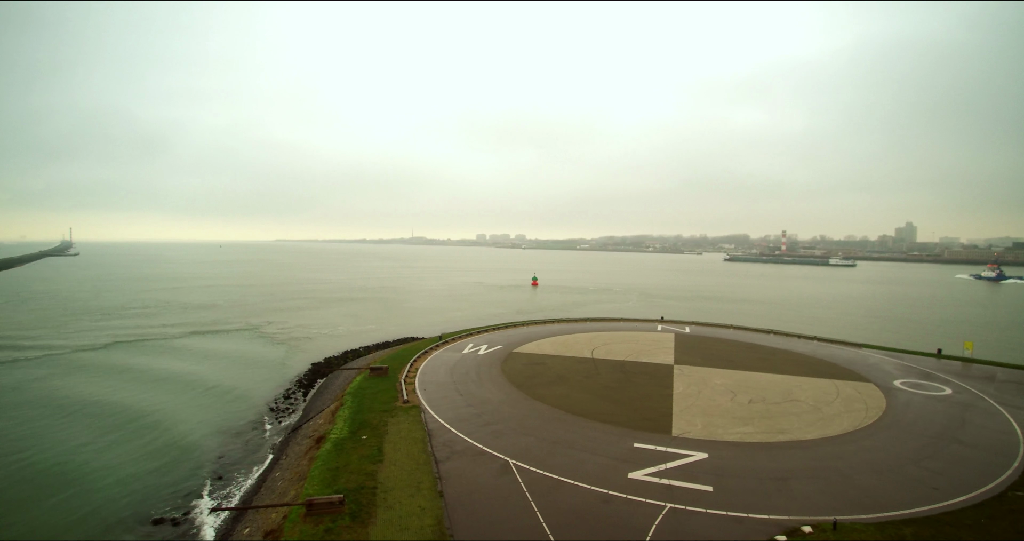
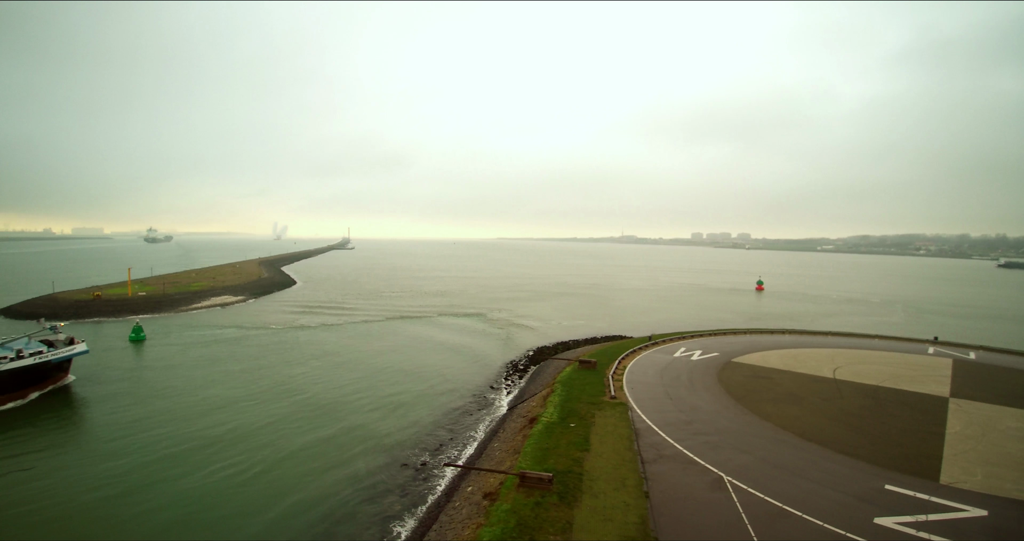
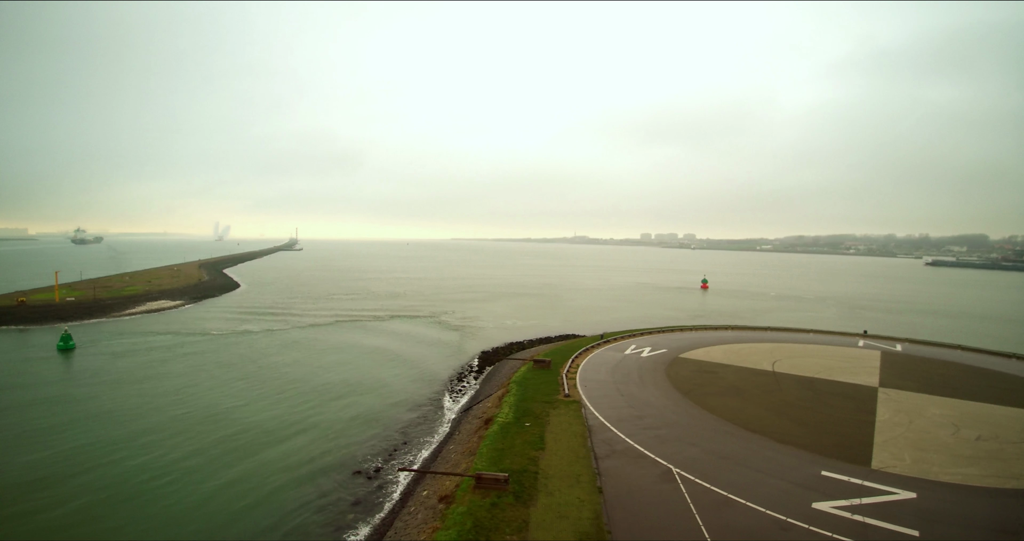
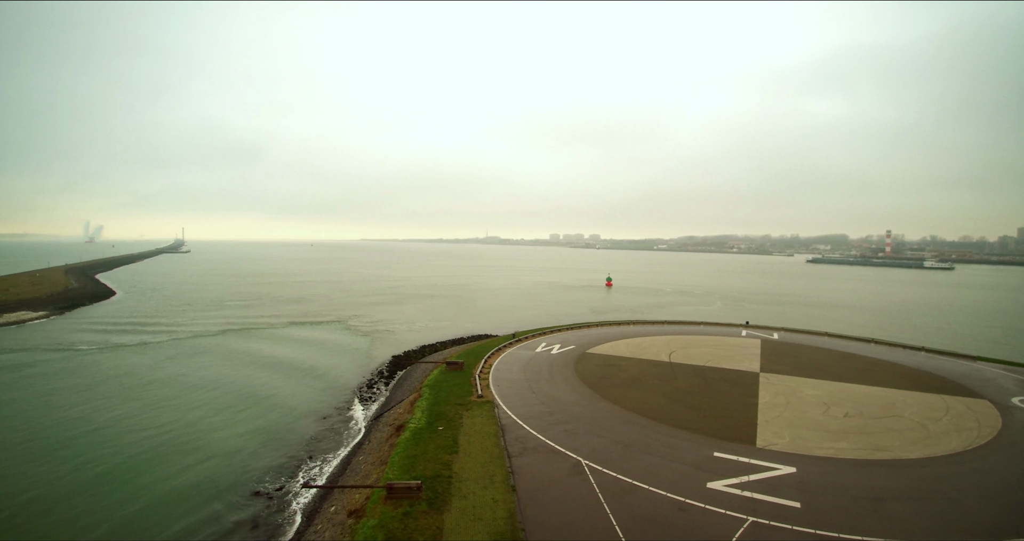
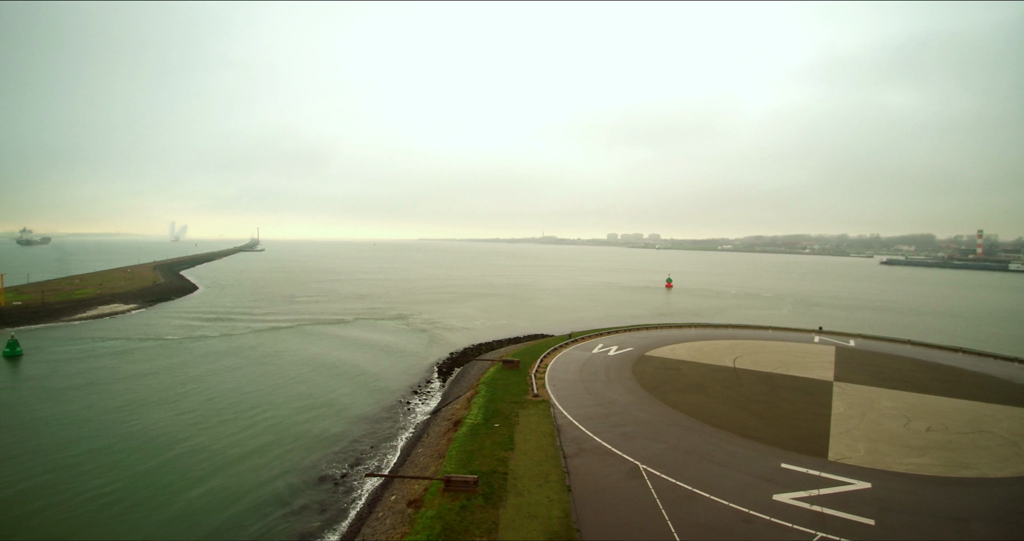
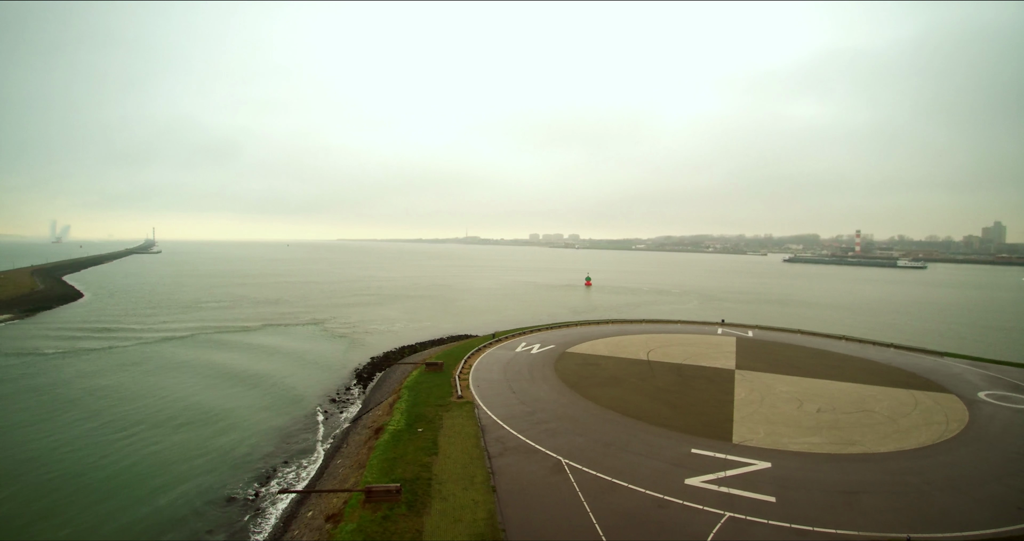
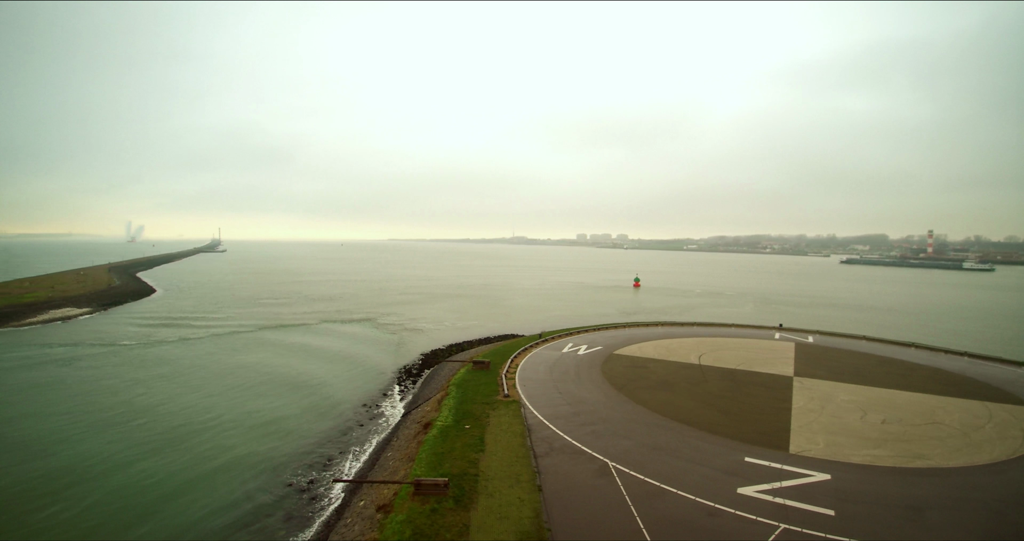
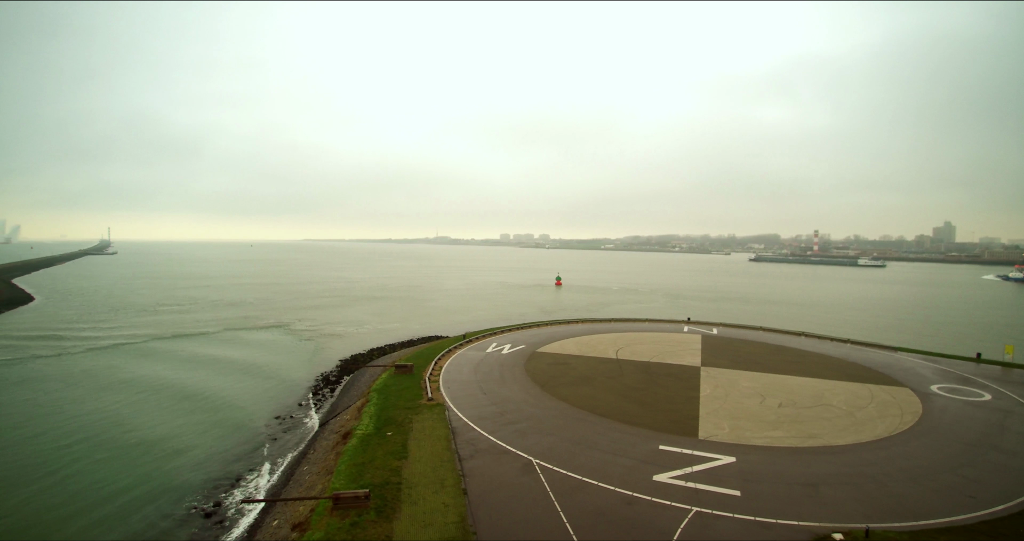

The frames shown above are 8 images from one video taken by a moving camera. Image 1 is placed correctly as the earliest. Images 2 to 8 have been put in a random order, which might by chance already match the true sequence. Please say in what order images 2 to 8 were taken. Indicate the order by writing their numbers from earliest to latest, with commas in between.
8, 6, 4, 7, 5, 3, 2
